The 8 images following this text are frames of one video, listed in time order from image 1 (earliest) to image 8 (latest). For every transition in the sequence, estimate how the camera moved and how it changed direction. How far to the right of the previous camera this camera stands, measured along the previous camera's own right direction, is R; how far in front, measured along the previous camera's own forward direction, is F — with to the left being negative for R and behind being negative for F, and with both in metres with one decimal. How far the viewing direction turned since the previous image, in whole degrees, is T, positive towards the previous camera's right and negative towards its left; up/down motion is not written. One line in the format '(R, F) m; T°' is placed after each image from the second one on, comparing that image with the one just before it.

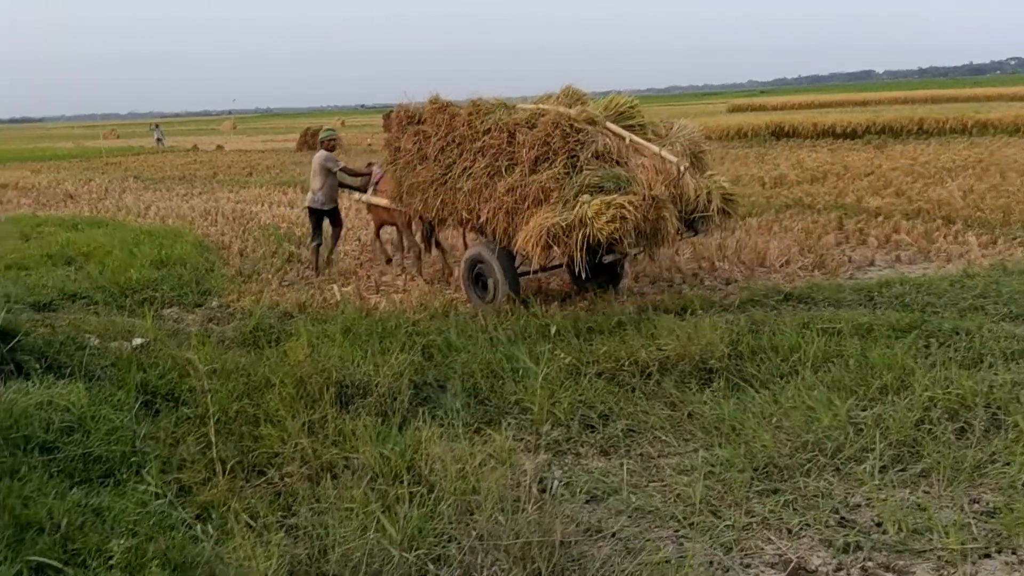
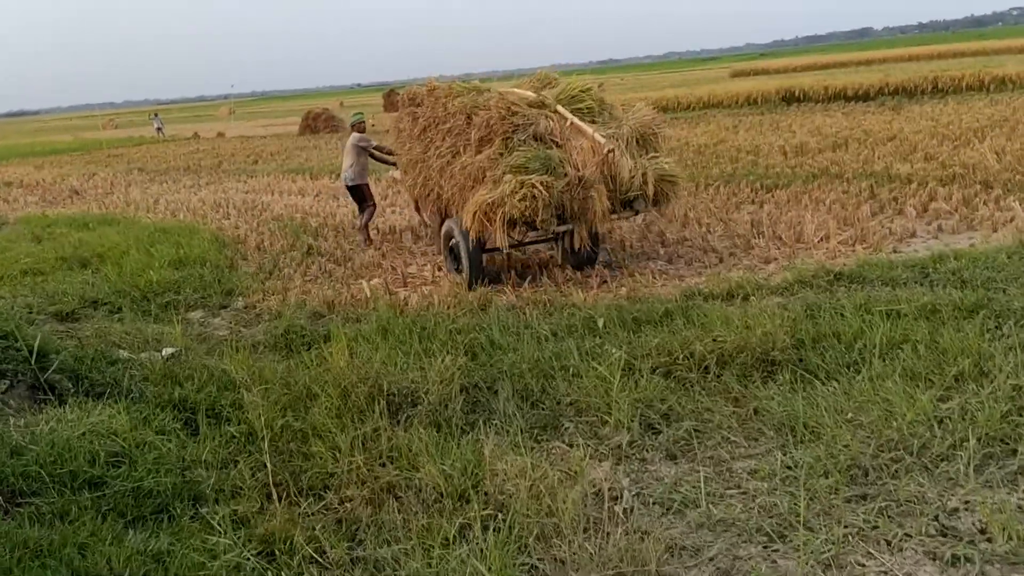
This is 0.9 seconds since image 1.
(-0.2, +0.2) m; 0°
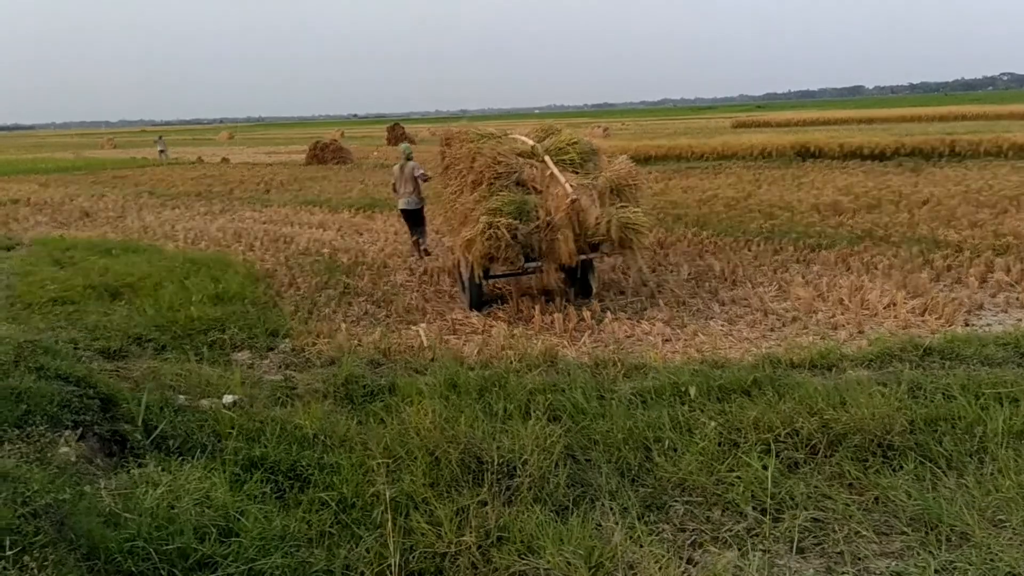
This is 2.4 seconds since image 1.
(-0.5, +0.2) m; +1°
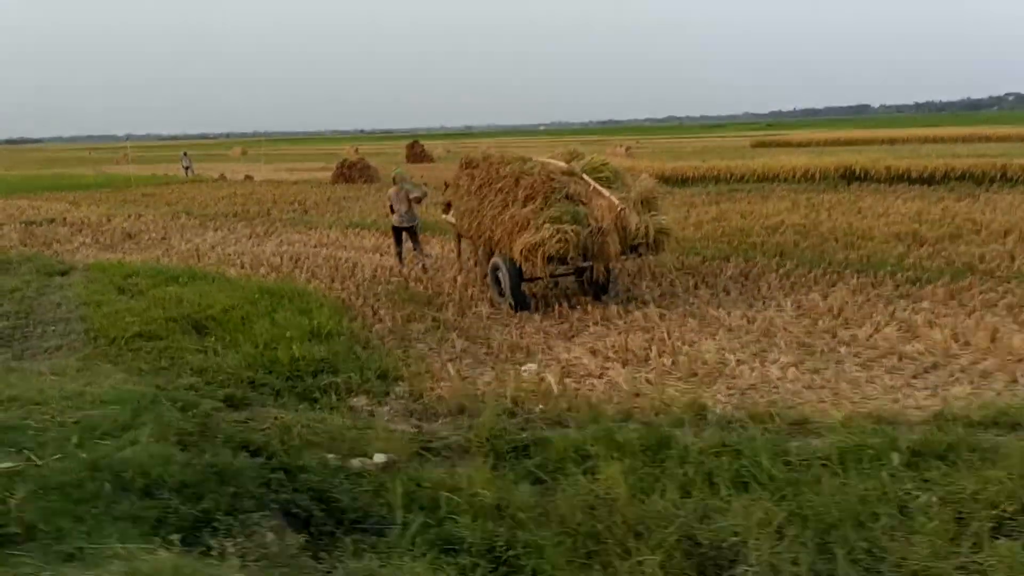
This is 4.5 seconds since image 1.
(-0.8, +0.3) m; 0°
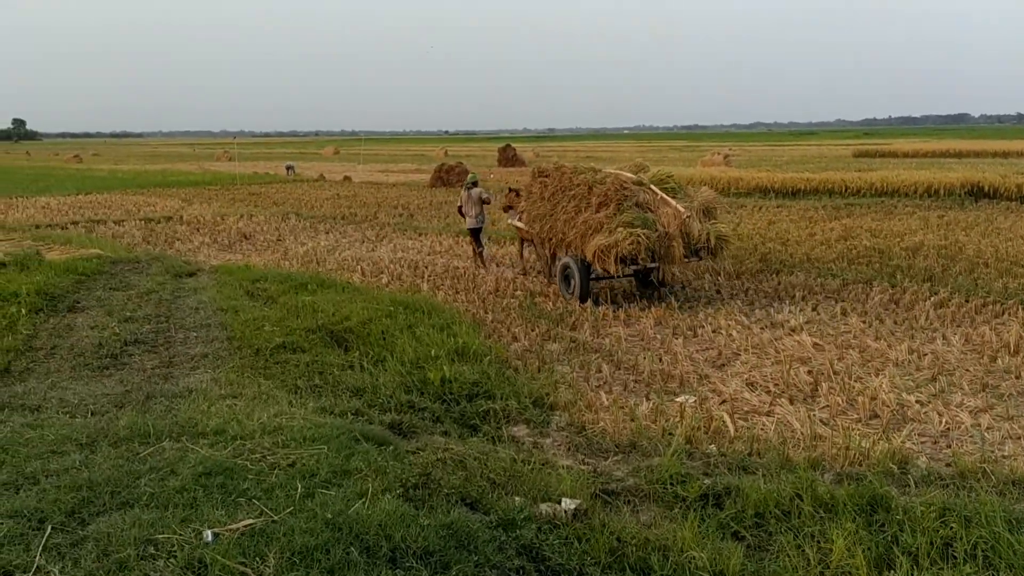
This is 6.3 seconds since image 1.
(-0.6, +0.2) m; -5°
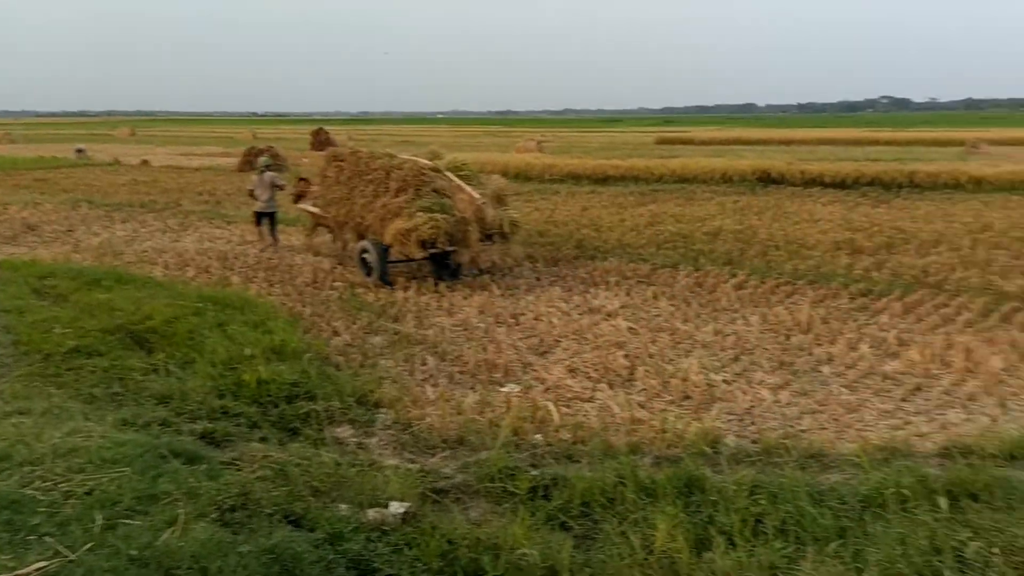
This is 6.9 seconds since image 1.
(0.0, +0.1) m; +12°
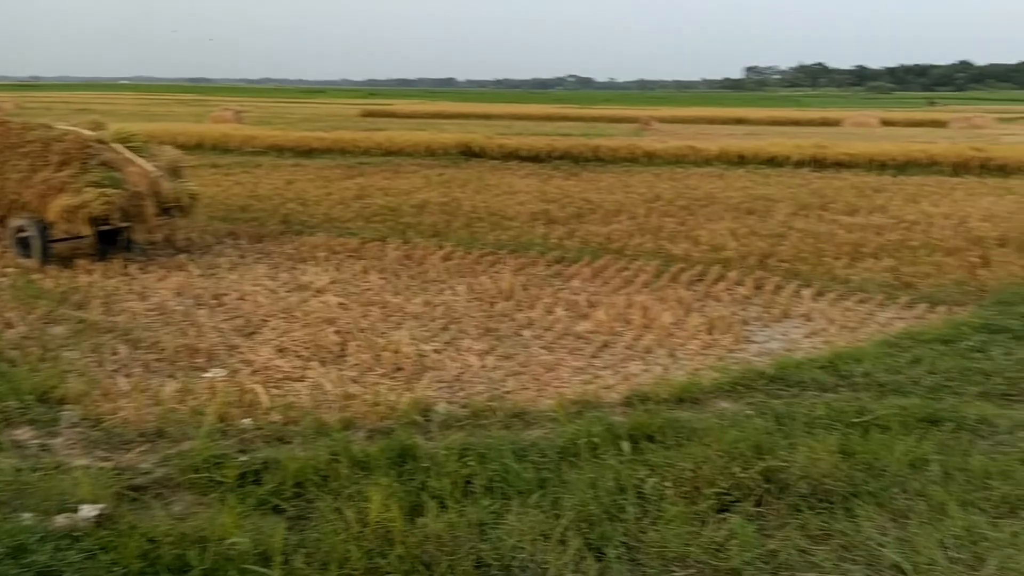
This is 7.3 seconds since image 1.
(0.0, 0.0) m; +19°
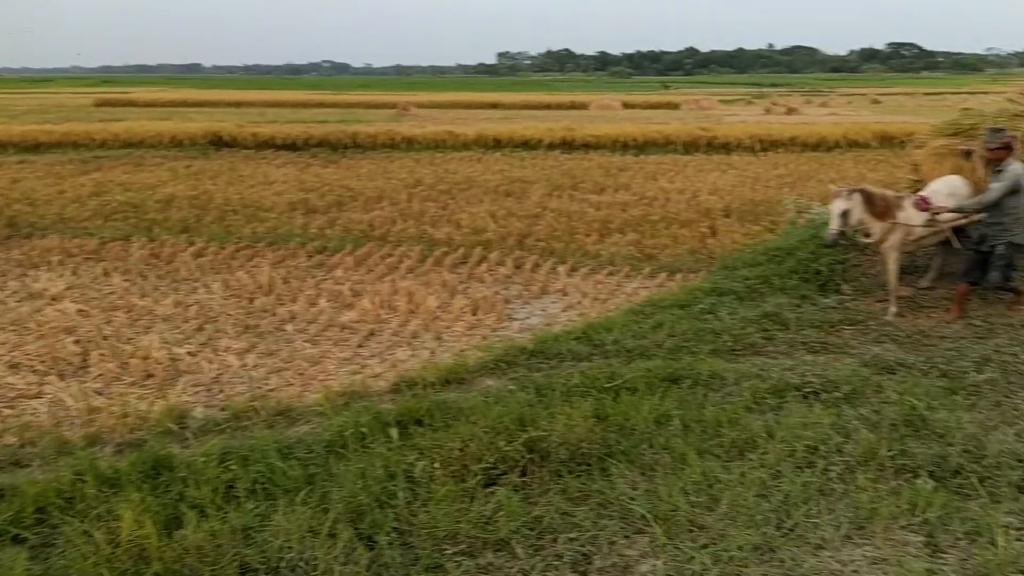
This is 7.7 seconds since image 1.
(+0.1, 0.0) m; +15°
